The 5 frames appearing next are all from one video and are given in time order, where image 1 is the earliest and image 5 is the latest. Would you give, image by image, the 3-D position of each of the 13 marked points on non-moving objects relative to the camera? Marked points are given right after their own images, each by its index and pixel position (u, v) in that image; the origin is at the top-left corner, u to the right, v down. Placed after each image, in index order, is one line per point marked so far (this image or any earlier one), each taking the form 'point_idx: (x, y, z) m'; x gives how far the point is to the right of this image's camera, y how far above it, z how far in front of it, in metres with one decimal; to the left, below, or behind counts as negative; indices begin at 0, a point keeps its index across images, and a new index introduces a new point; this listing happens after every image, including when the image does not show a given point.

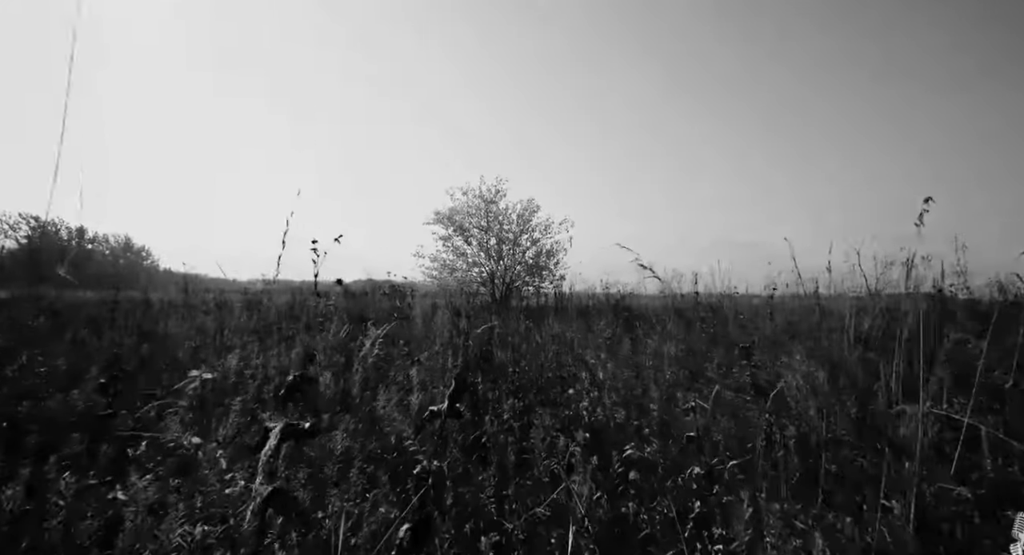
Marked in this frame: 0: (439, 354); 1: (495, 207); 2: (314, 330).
0: (-1.0, -1.1, +6.8) m
1: (-0.7, +2.9, +19.7) m
2: (-3.4, -0.9, +8.4) m
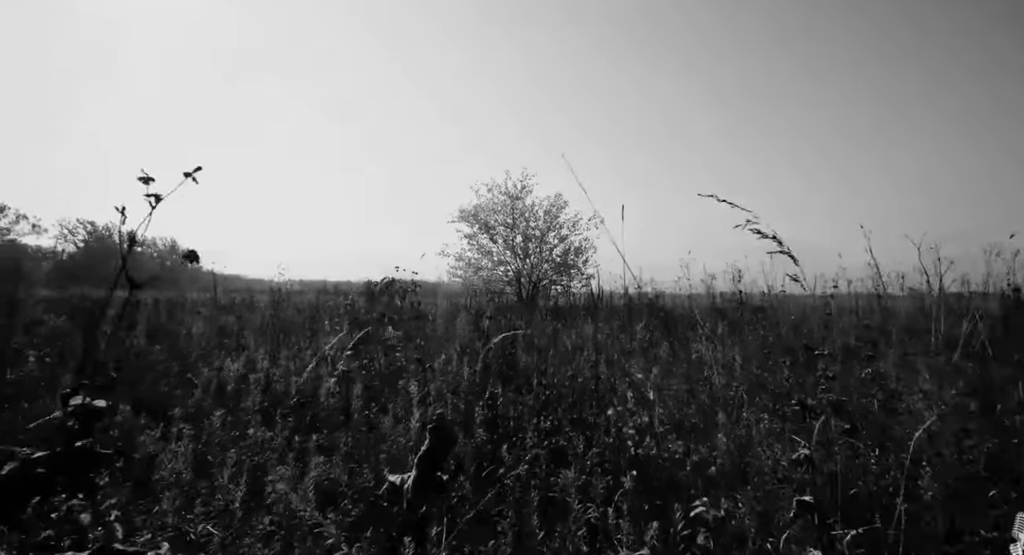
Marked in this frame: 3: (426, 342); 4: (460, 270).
0: (-0.7, -1.0, +6.2) m
1: (+0.4, +2.9, +19.1) m
2: (-2.9, -0.9, +7.9) m
3: (-1.4, -1.1, +7.8) m
4: (-2.1, +0.3, +19.2) m
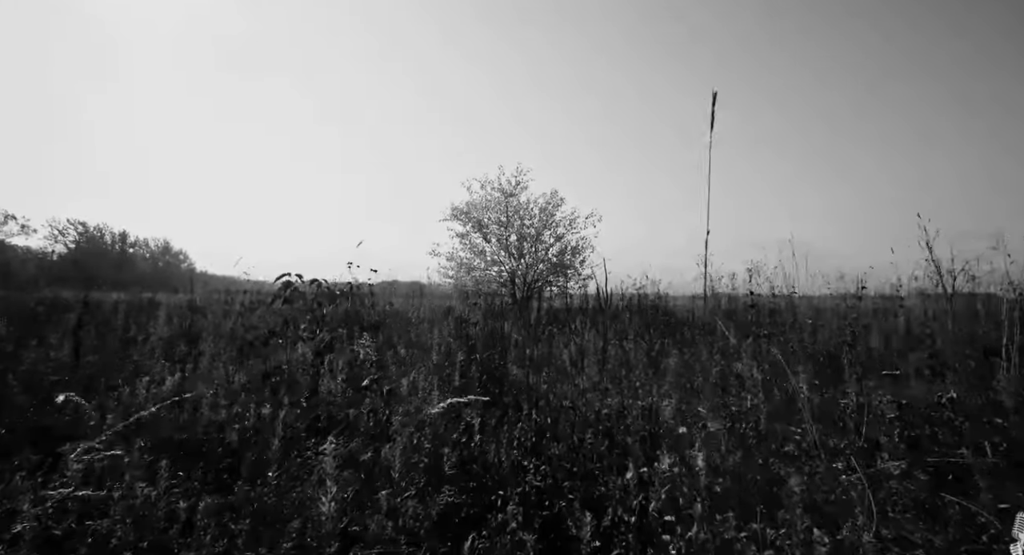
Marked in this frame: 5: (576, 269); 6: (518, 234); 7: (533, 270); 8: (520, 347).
0: (-0.8, -1.0, +5.4) m
1: (+0.1, +2.9, +18.3) m
2: (-3.1, -0.9, +7.0) m
3: (-1.5, -1.1, +7.0) m
4: (-2.3, +0.3, +18.3) m
5: (+2.3, +0.3, +17.6) m
6: (+0.2, +1.6, +17.7) m
7: (+0.8, +0.3, +17.7) m
8: (+0.1, -1.0, +6.7) m
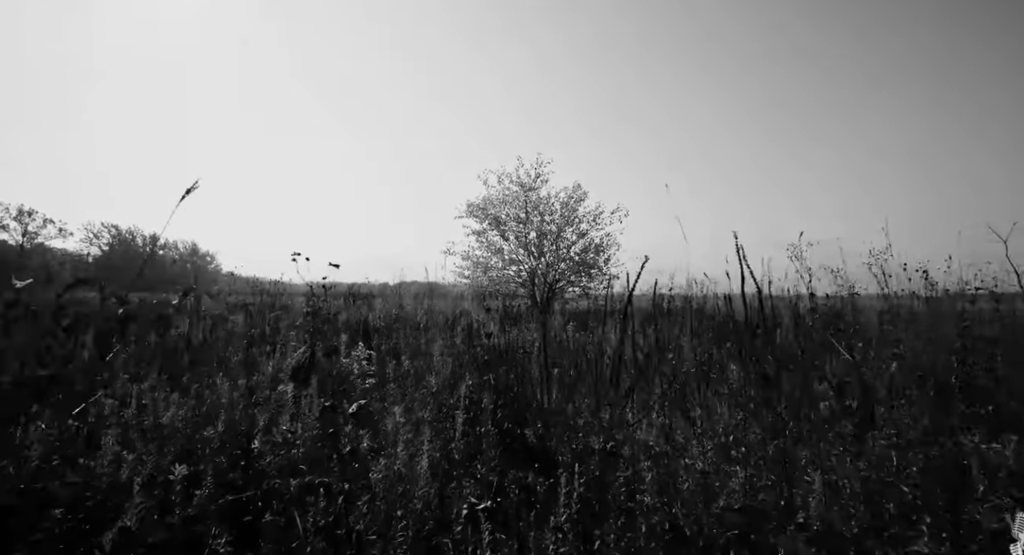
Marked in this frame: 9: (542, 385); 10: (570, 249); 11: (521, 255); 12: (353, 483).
0: (-0.6, -1.0, +4.3) m
1: (+0.8, +2.9, +17.1) m
2: (-2.8, -0.9, +6.0) m
3: (-1.3, -1.1, +5.9) m
4: (-1.6, +0.3, +17.2) m
5: (+3.0, +0.3, +16.3) m
6: (+0.9, +1.6, +16.6) m
7: (+1.5, +0.3, +16.5) m
8: (+0.4, -1.0, +5.5) m
9: (+0.3, -1.1, +4.7) m
10: (+2.0, +1.0, +16.6) m
11: (+0.3, +0.8, +16.8) m
12: (-0.8, -0.9, +2.3) m
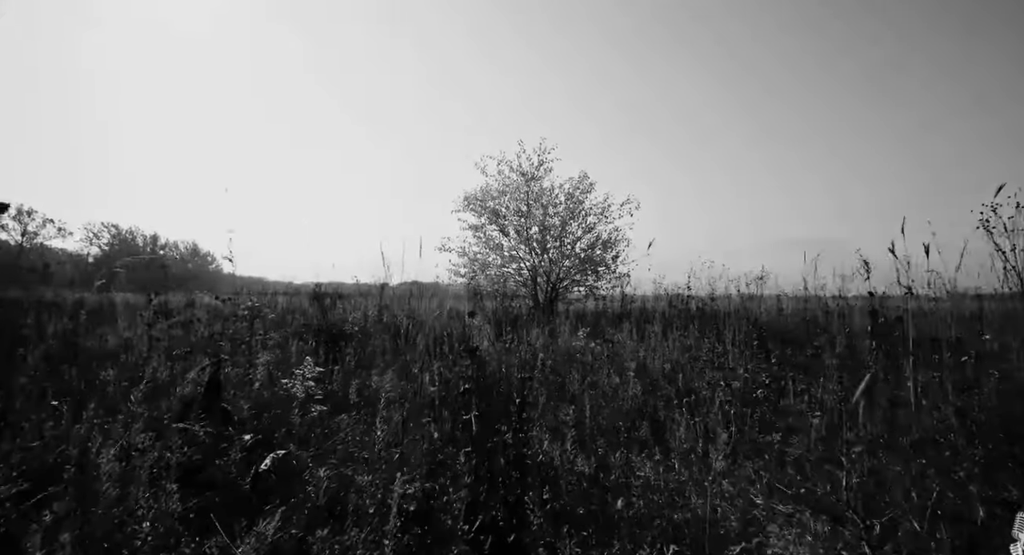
0: (-0.6, -1.0, +2.8) m
1: (+0.8, +3.0, +15.6) m
2: (-2.8, -0.8, +4.5) m
3: (-1.3, -1.0, +4.4) m
4: (-1.6, +0.3, +15.8) m
5: (+3.0, +0.4, +14.8) m
6: (+0.9, +1.7, +15.1) m
7: (+1.4, +0.3, +15.1) m
8: (+0.4, -0.9, +4.1) m
9: (+0.3, -1.0, +3.2) m
10: (+2.0, +1.0, +15.1) m
11: (+0.3, +0.8, +15.3) m
12: (-0.8, -0.9, +0.8) m
